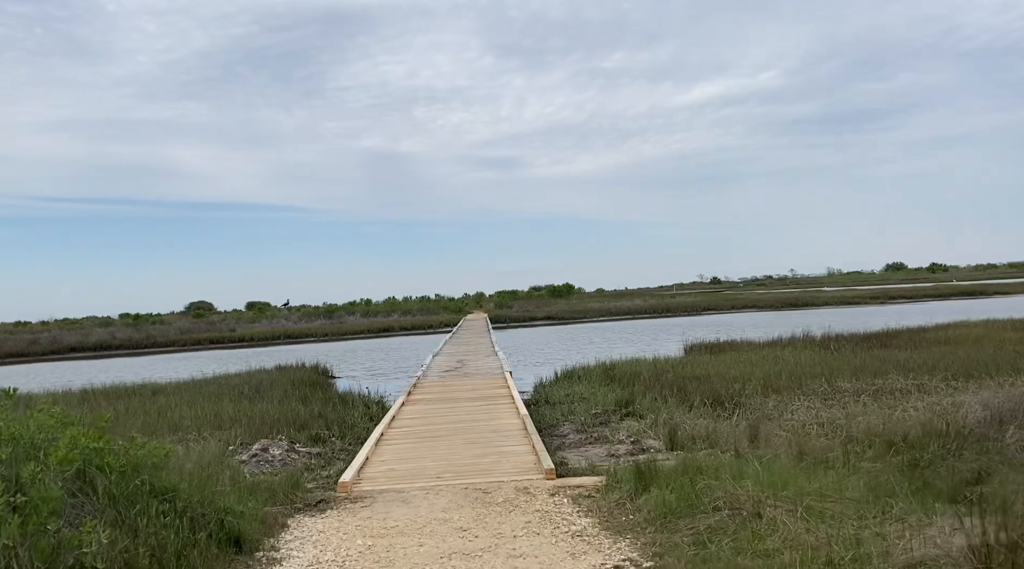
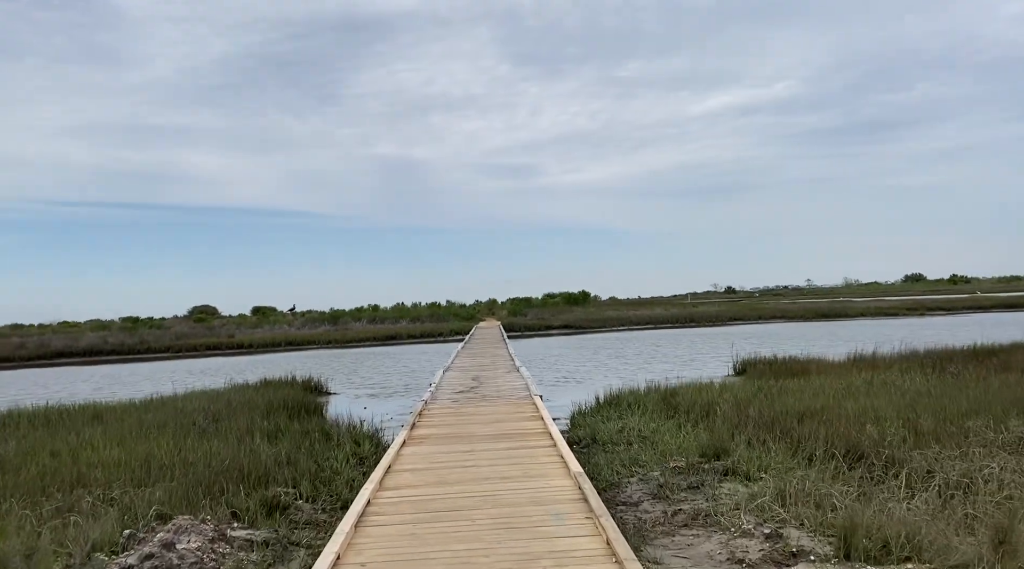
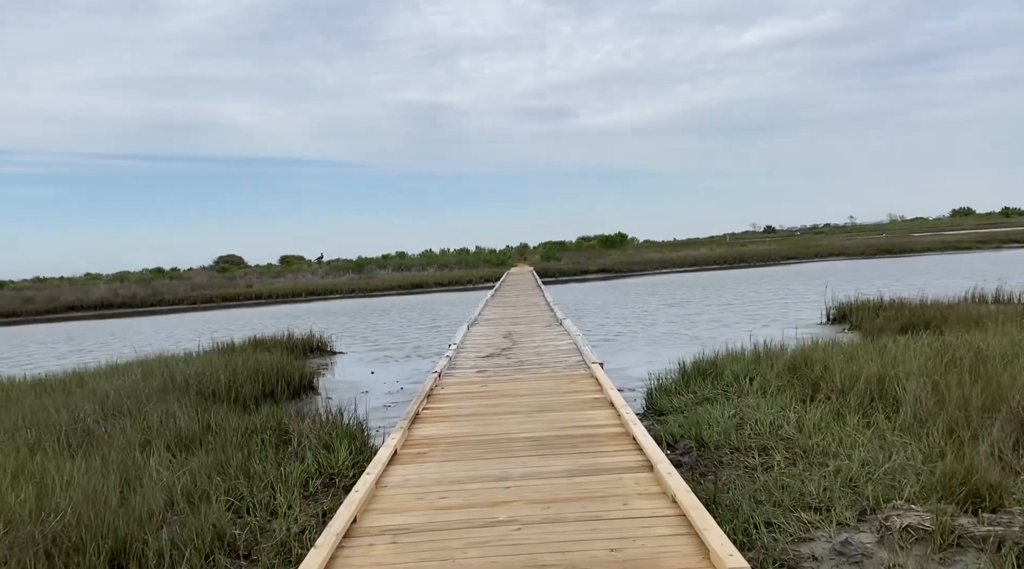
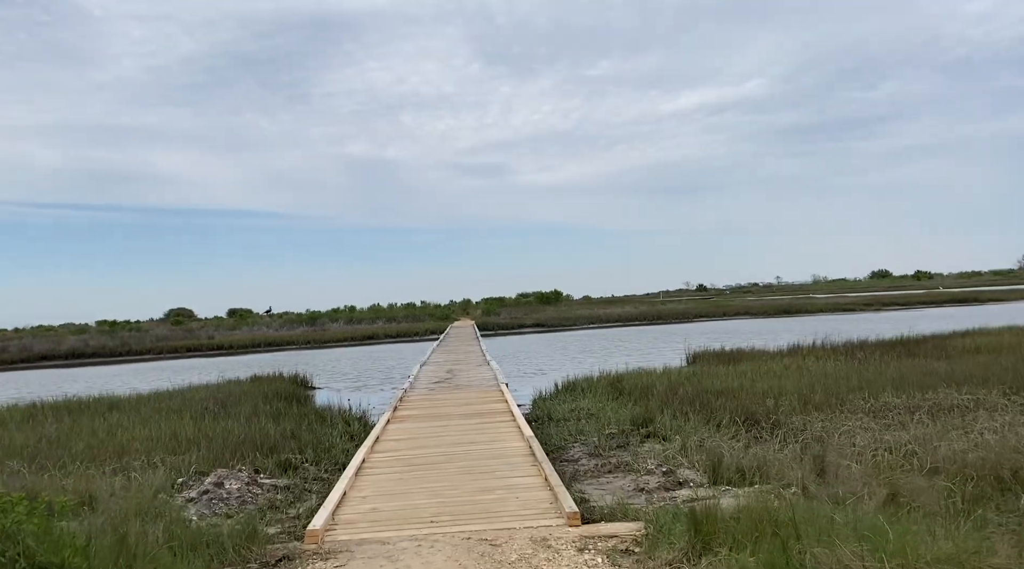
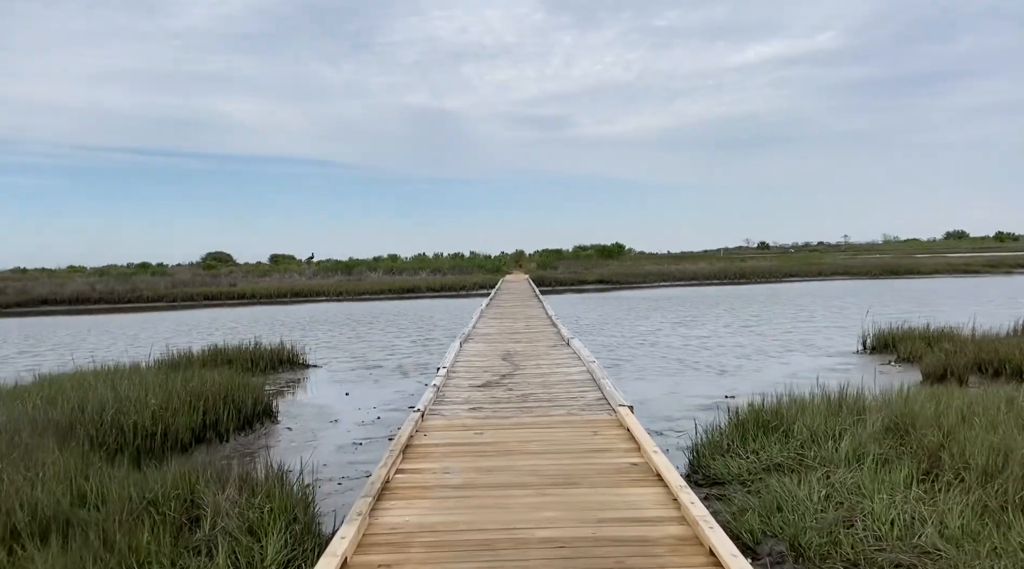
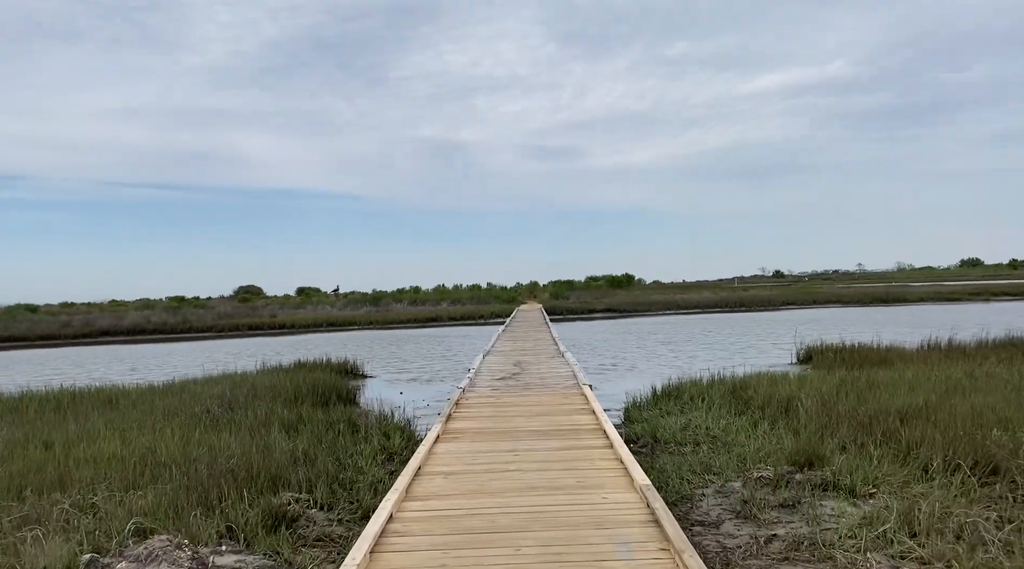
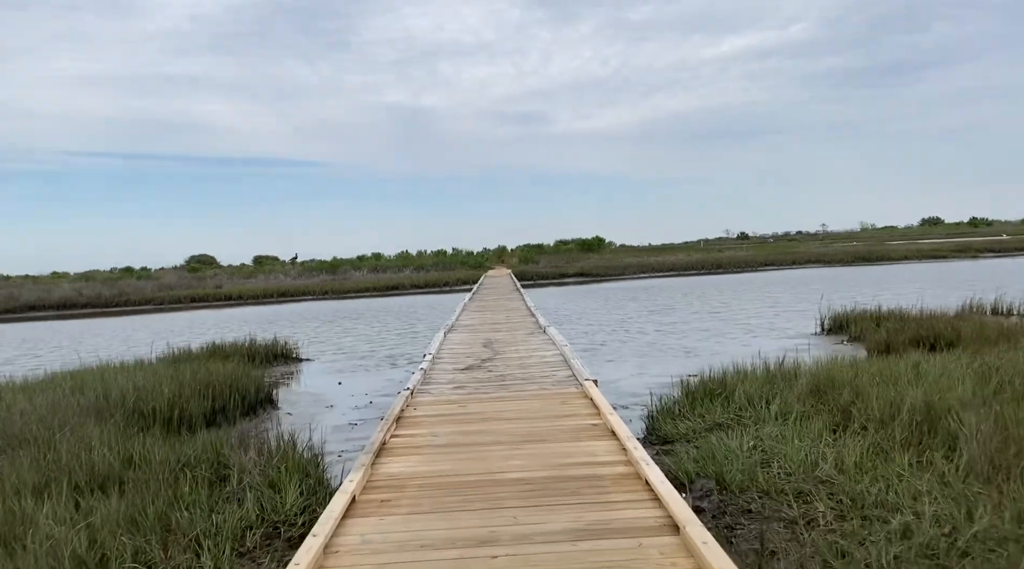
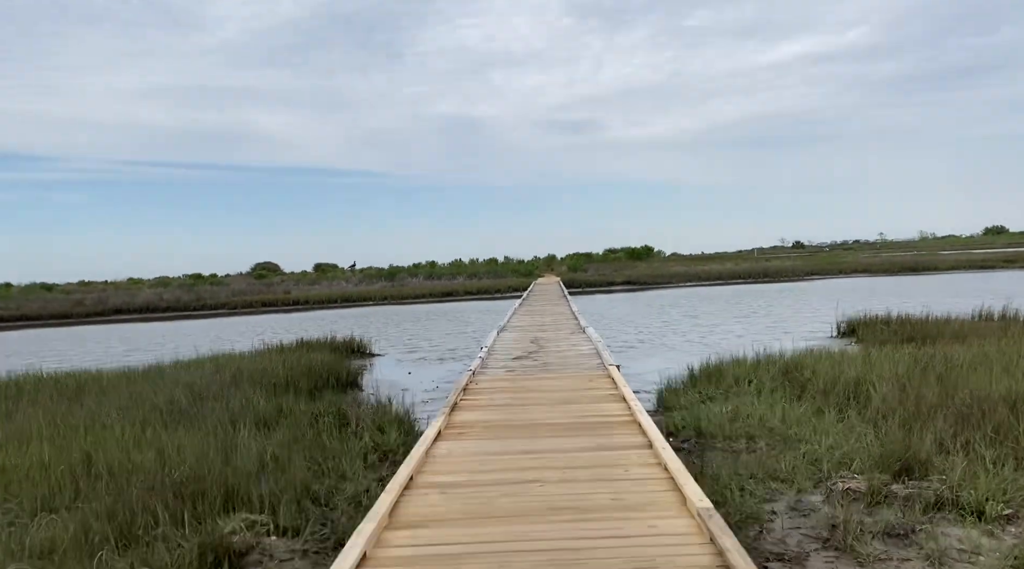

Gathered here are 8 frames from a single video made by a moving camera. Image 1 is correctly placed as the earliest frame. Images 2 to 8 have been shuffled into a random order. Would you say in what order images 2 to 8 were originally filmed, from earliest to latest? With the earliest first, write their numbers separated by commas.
4, 2, 6, 8, 3, 7, 5
